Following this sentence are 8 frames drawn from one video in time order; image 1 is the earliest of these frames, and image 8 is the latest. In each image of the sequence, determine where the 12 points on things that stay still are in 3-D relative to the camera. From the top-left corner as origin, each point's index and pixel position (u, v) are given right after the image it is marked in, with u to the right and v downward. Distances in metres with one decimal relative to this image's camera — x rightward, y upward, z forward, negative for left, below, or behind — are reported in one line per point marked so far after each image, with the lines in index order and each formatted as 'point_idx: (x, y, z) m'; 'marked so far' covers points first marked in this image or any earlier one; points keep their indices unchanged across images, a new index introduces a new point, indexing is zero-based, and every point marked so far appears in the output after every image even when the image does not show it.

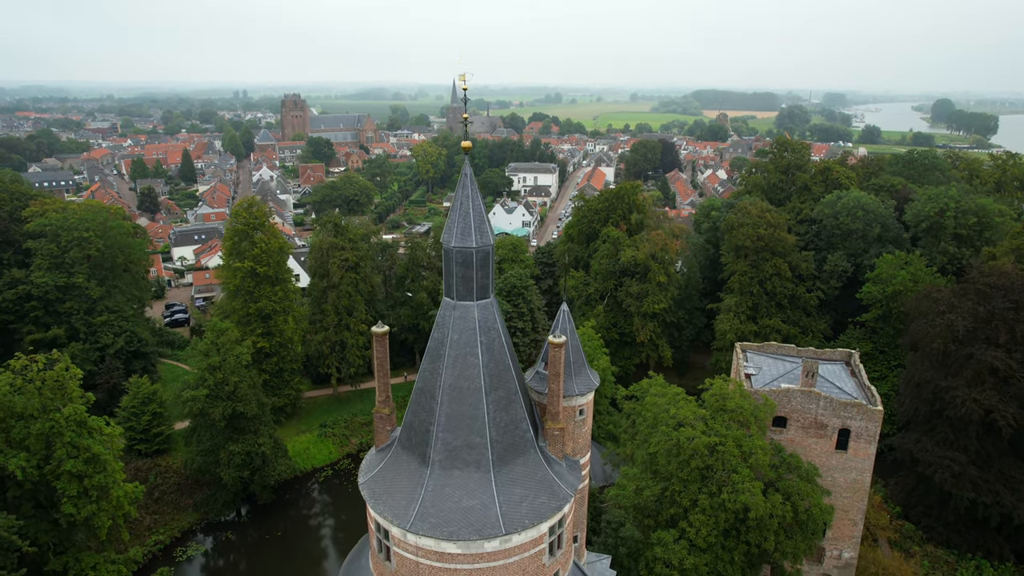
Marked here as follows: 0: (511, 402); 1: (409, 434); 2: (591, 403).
0: (0.0, -2.8, +15.6) m
1: (-2.6, -3.6, +15.8) m
2: (+2.2, -3.0, +17.7) m
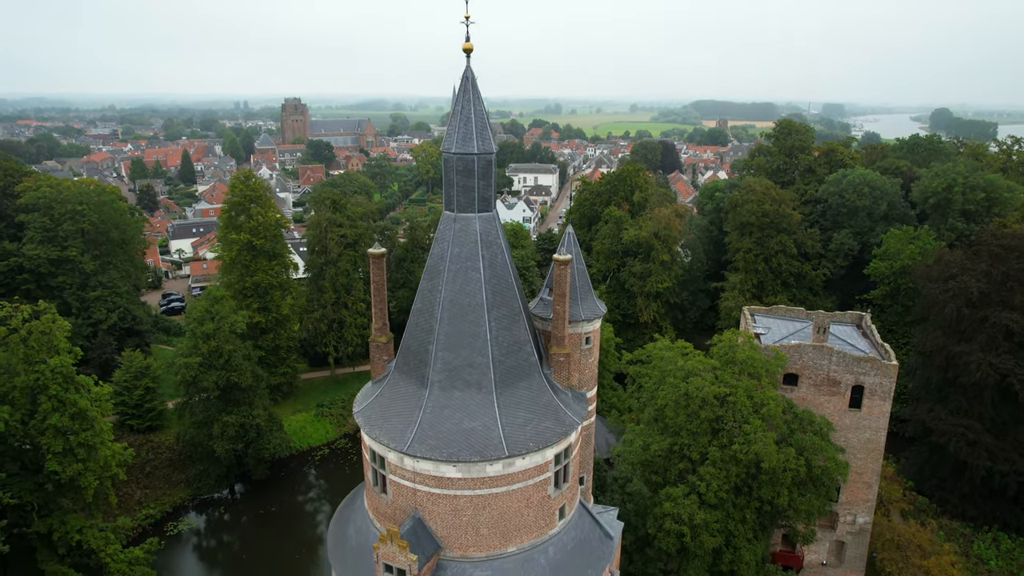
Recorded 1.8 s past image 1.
0: (+0.1, -0.8, +14.8) m
1: (-2.5, -1.6, +15.0) m
2: (+2.3, -1.1, +16.9) m
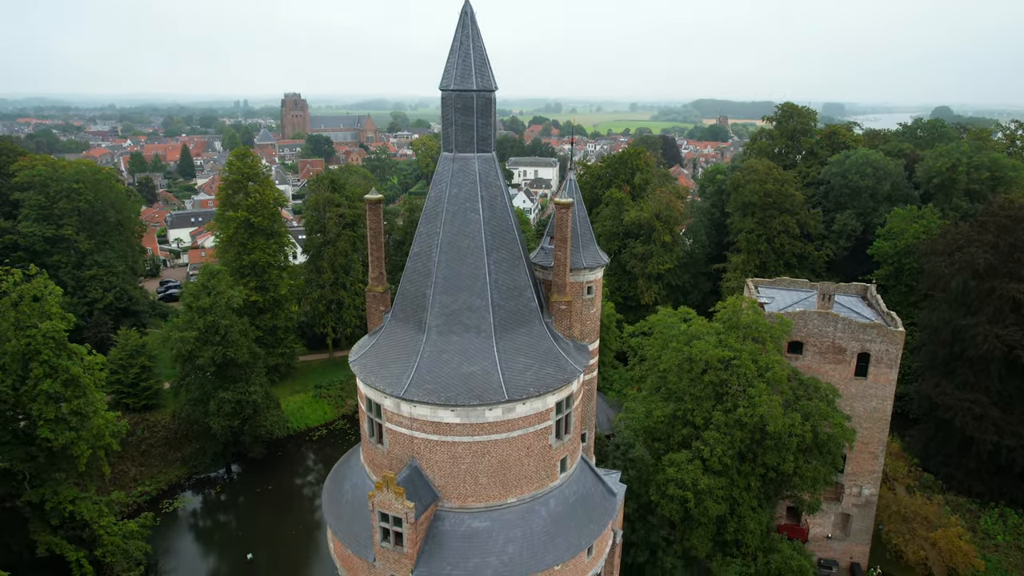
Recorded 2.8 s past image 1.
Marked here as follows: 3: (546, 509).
0: (+0.1, +0.5, +14.4) m
1: (-2.5, -0.3, +14.6) m
2: (+2.3, +0.2, +16.5) m
3: (+0.8, -5.0, +14.5) m
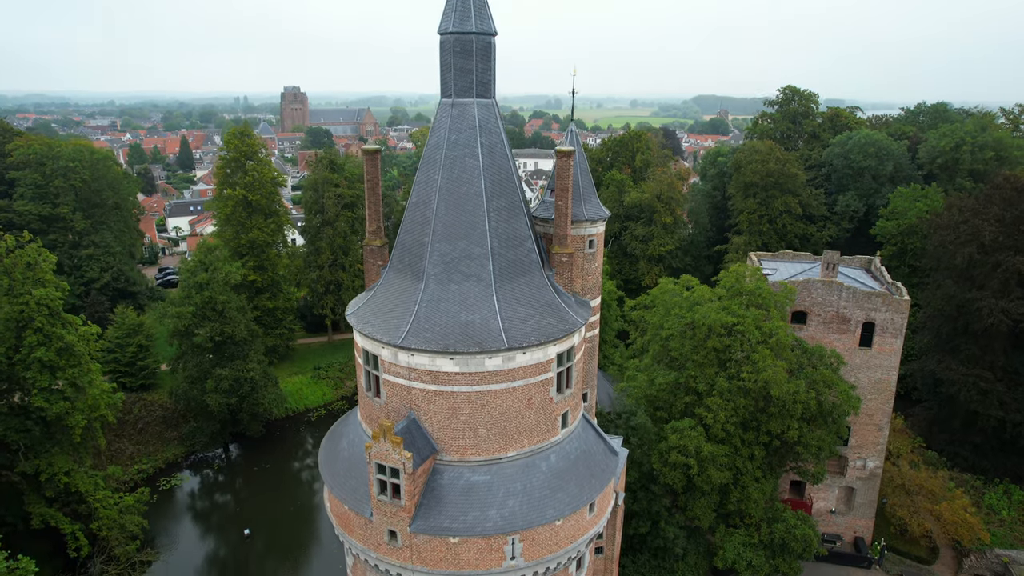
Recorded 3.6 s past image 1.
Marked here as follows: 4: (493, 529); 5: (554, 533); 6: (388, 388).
0: (+0.1, +1.6, +14.1) m
1: (-2.5, +0.8, +14.3) m
2: (+2.3, +1.3, +16.2) m
3: (+0.8, -3.9, +14.2) m
4: (-0.4, -5.0, +13.1) m
5: (+0.9, -5.3, +13.8) m
6: (-2.7, -2.2, +13.8) m
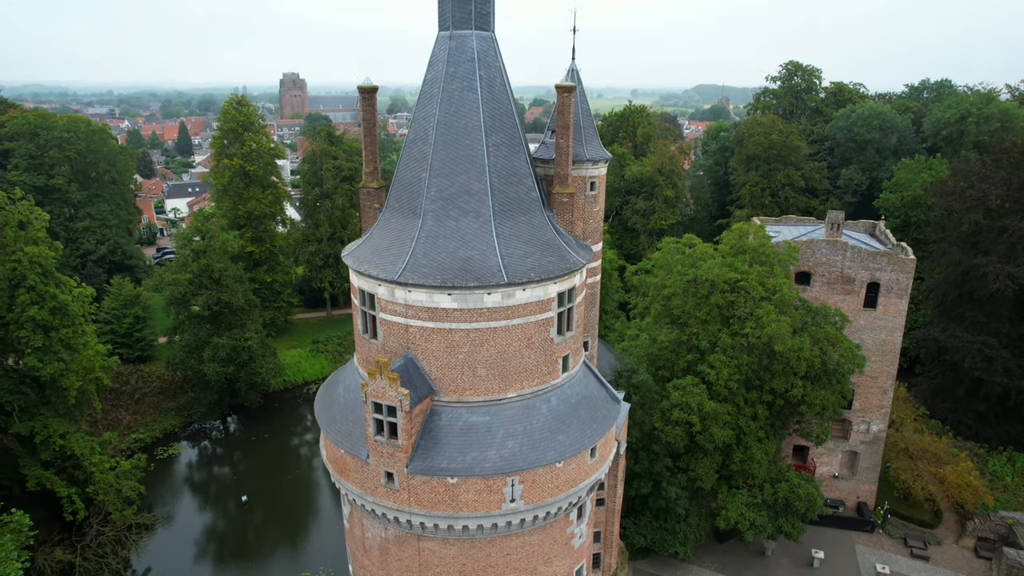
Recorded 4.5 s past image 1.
0: (0.0, +2.9, +13.8) m
1: (-2.5, +2.1, +14.0) m
2: (+2.3, +2.7, +15.8) m
3: (+0.8, -2.6, +13.9) m
4: (-0.4, -3.6, +12.8) m
5: (+0.9, -4.0, +13.5) m
6: (-2.7, -0.8, +13.5) m
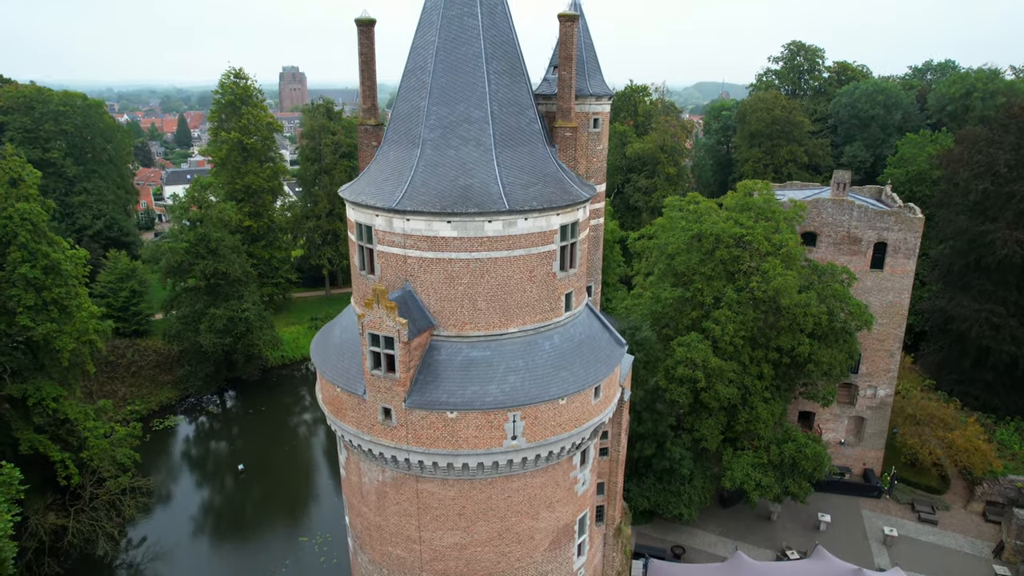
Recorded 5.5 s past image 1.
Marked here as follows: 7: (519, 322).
0: (+0.1, +4.3, +13.4) m
1: (-2.5, +3.5, +13.6) m
2: (+2.3, +4.1, +15.4) m
3: (+0.8, -1.2, +13.5) m
4: (-0.4, -2.2, +12.4) m
5: (+0.9, -2.6, +13.1) m
6: (-2.7, +0.6, +13.1) m
7: (+0.1, -0.7, +13.2) m
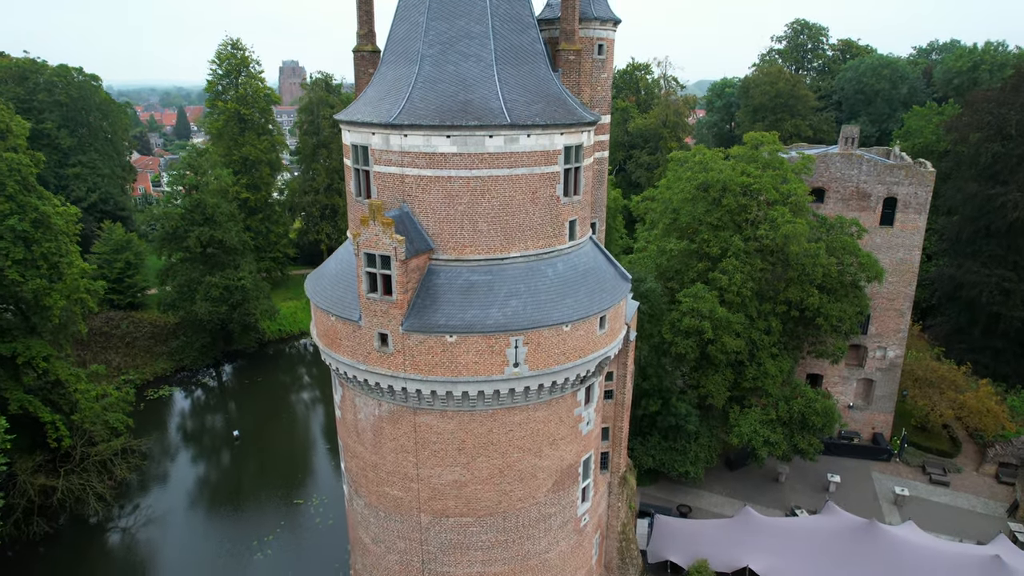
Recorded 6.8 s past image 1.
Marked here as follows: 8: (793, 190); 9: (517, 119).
0: (+0.1, +5.9, +12.9) m
1: (-2.4, +5.0, +13.1) m
2: (+2.3, +5.6, +14.9) m
3: (+0.8, +0.4, +13.0) m
4: (-0.3, -0.7, +11.9) m
5: (+1.0, -1.1, +12.6) m
6: (-2.6, +2.1, +12.6) m
7: (+0.2, +0.8, +12.7) m
8: (+8.6, +3.0, +19.5) m
9: (+0.1, +3.1, +11.8) m
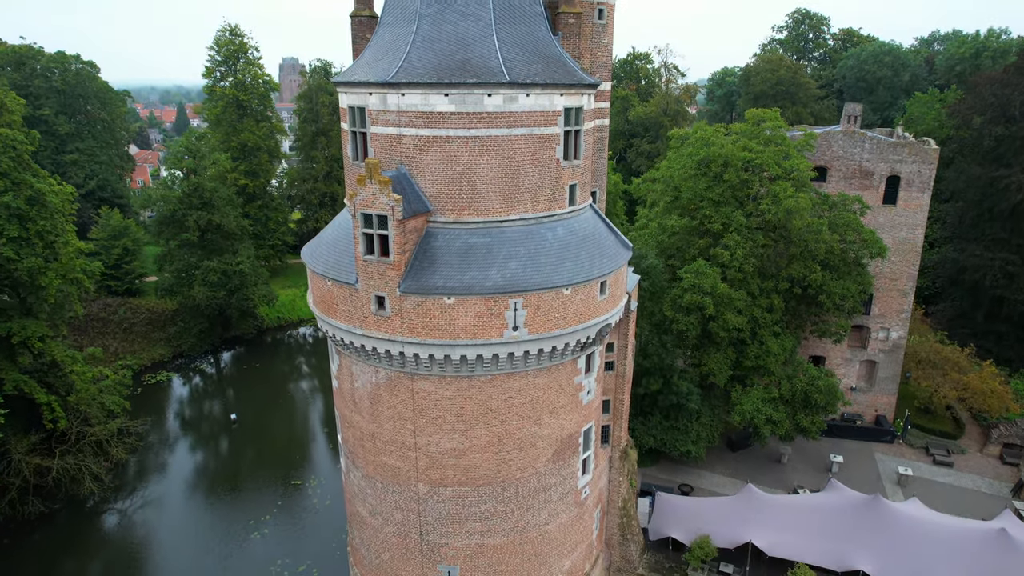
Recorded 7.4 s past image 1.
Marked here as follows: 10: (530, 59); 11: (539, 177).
0: (+0.1, +6.6, +12.7) m
1: (-2.5, +5.8, +12.9) m
2: (+2.3, +6.3, +14.8) m
3: (+0.8, +1.1, +12.8) m
4: (-0.4, 0.0, +11.7) m
5: (+1.0, -0.3, +12.4) m
6: (-2.7, +2.8, +12.4) m
7: (+0.2, +1.5, +12.5) m
8: (+8.6, +3.7, +19.3) m
9: (+0.1, +3.9, +11.6) m
10: (+0.3, +4.4, +12.2) m
11: (+0.5, +2.2, +12.5) m
